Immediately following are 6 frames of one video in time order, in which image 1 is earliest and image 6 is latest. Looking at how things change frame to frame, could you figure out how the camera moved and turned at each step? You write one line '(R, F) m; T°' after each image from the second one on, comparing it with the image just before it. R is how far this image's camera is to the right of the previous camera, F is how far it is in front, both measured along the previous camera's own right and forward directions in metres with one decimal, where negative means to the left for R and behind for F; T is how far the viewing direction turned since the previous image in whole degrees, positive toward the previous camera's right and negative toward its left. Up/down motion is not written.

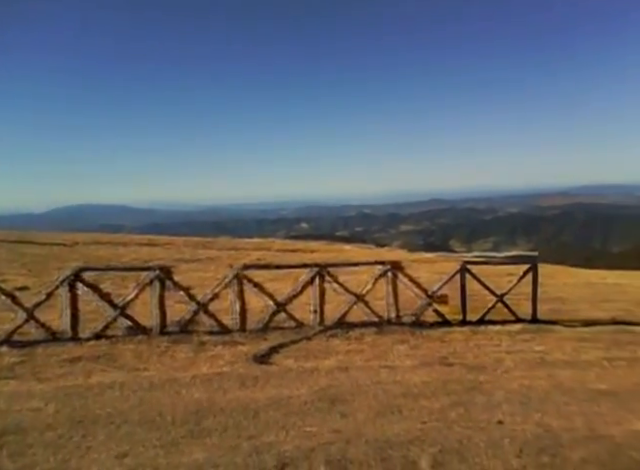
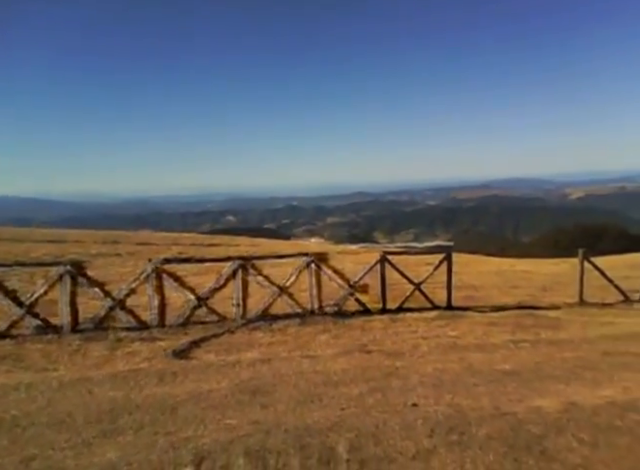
(+0.4, -0.1) m; +7°
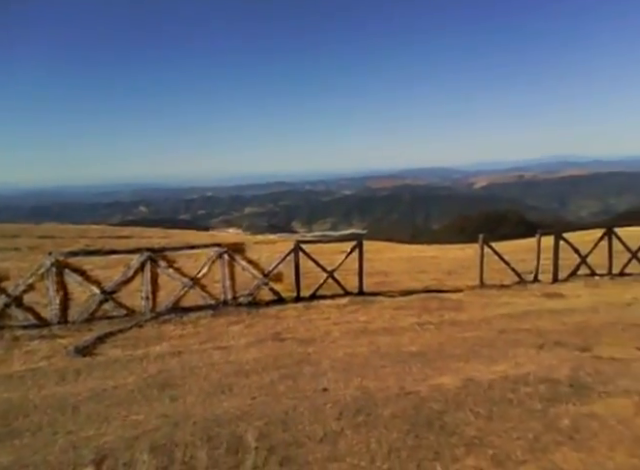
(+0.6, -0.1) m; +7°
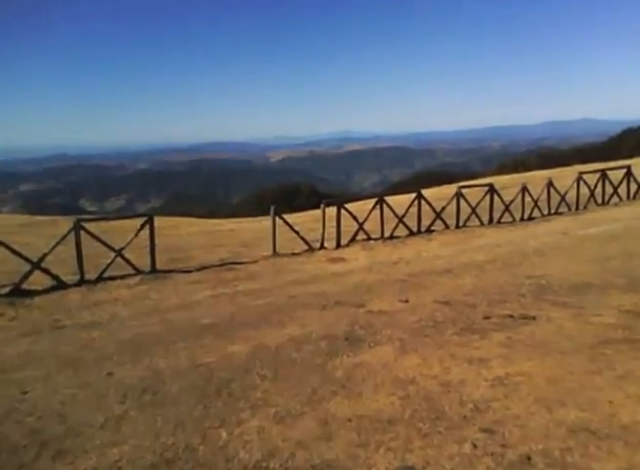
(+1.1, -0.2) m; +18°
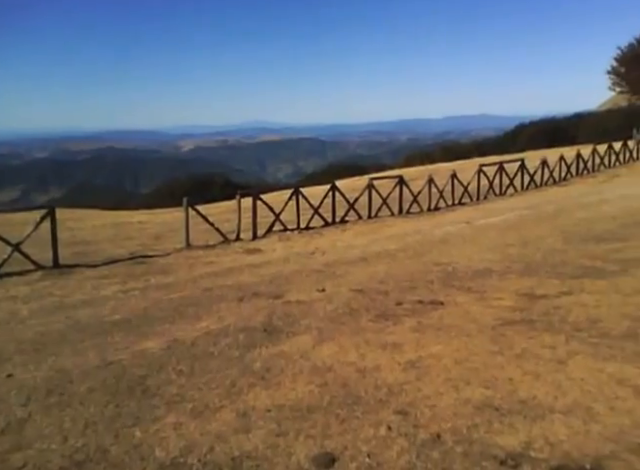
(0.0, 0.0) m; +9°
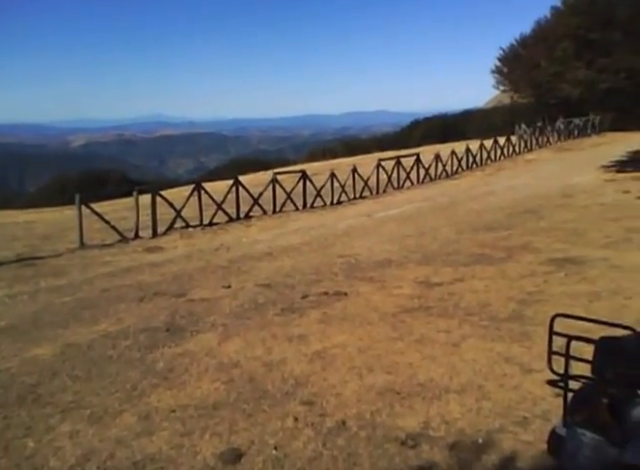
(+0.4, -0.1) m; +9°
